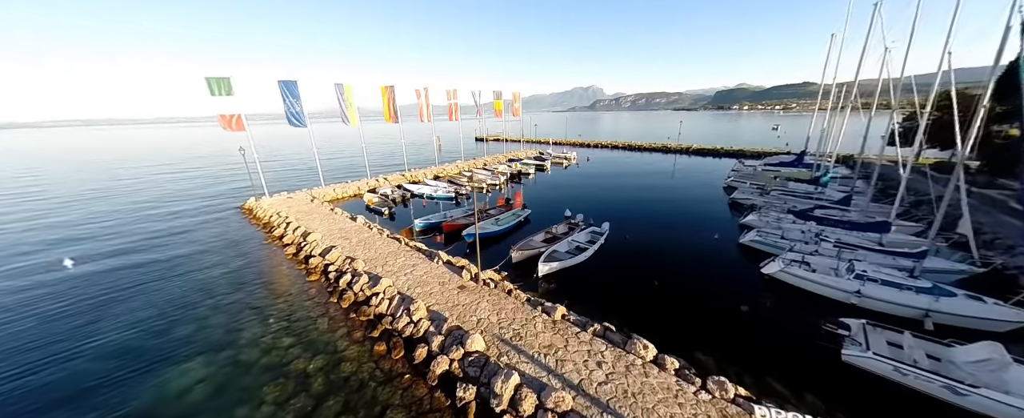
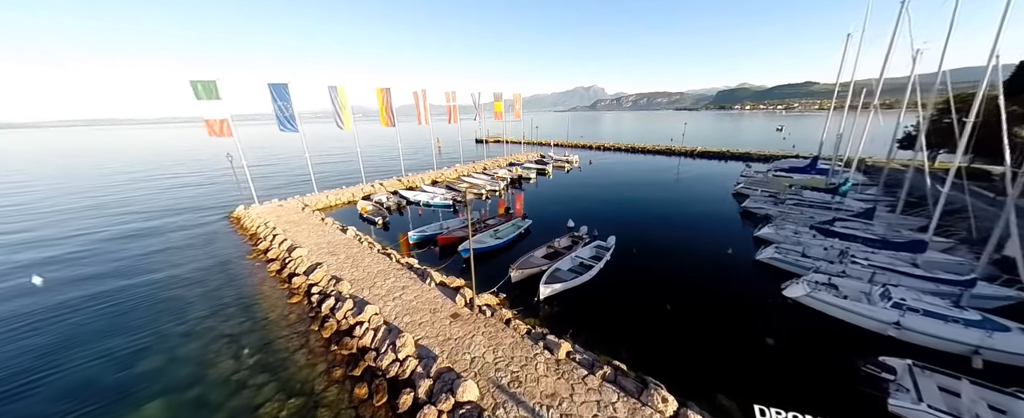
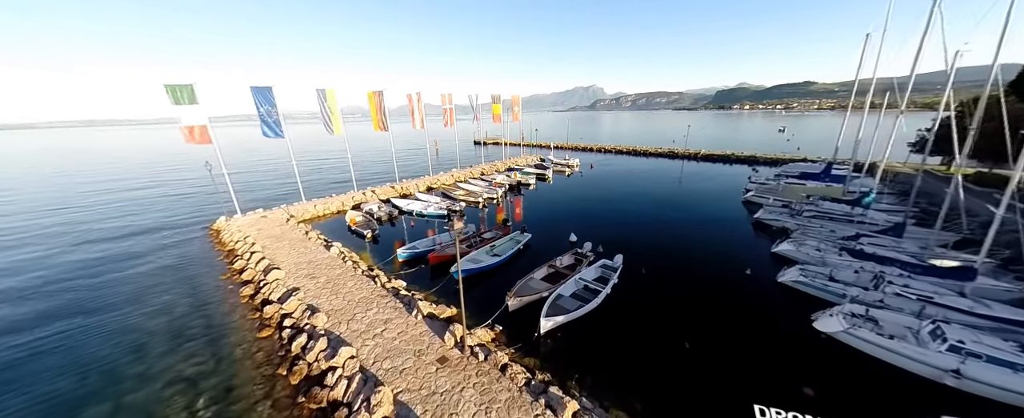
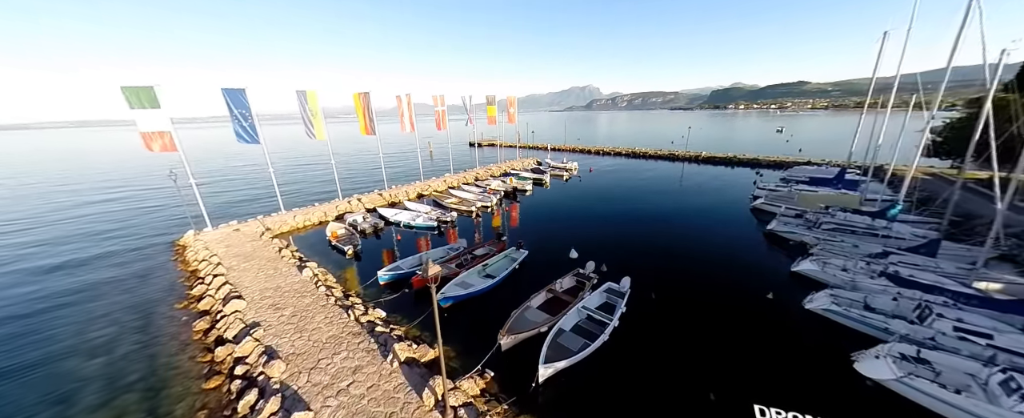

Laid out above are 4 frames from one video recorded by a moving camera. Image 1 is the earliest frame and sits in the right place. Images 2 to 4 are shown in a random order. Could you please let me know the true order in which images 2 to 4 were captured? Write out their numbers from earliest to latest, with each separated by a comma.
2, 3, 4
